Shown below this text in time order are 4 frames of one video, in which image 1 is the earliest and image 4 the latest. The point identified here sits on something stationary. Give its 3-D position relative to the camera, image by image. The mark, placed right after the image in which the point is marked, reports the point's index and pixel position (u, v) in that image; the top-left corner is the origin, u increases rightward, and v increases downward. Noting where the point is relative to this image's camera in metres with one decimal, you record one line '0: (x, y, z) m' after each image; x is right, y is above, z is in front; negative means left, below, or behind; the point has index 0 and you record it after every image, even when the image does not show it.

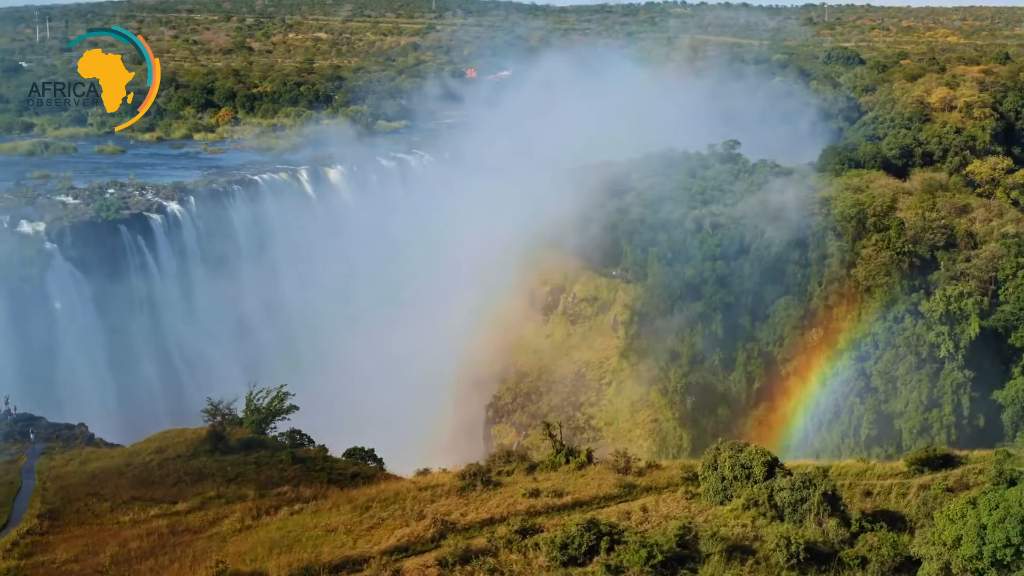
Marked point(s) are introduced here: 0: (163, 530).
0: (-3.8, -2.6, +10.3) m
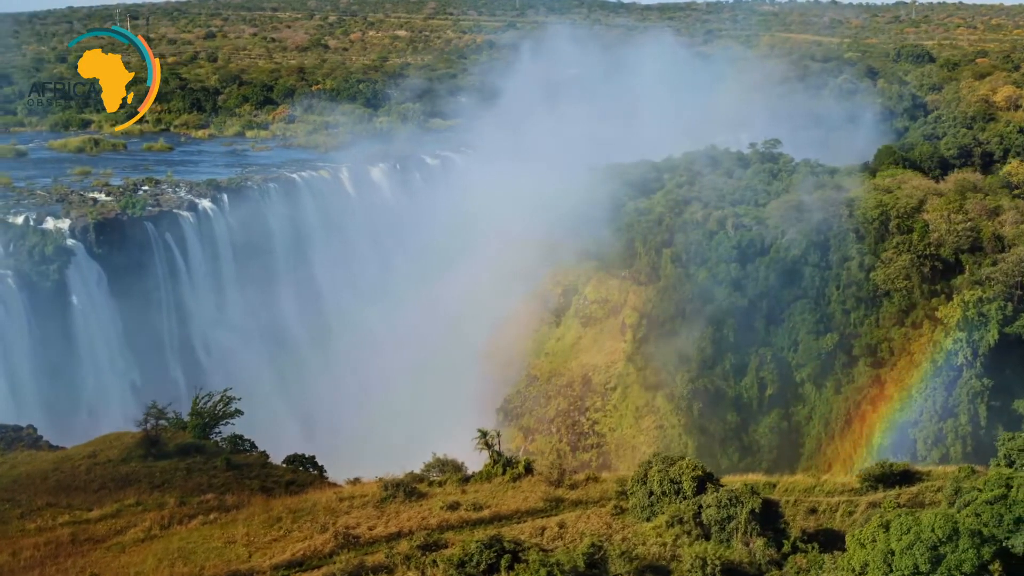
0: (-4.6, -2.6, +10.2) m
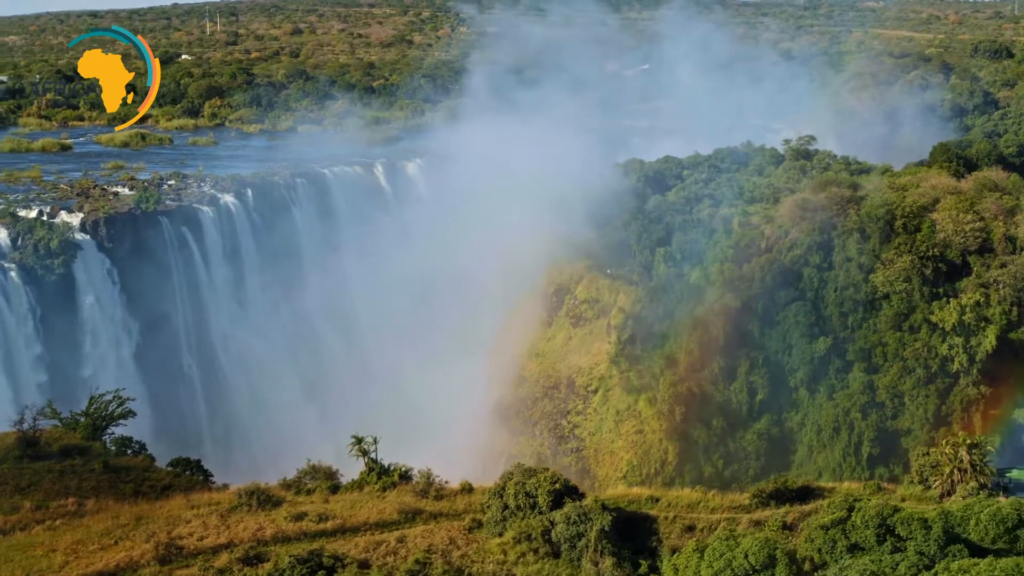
0: (-6.2, -2.6, +10.1) m
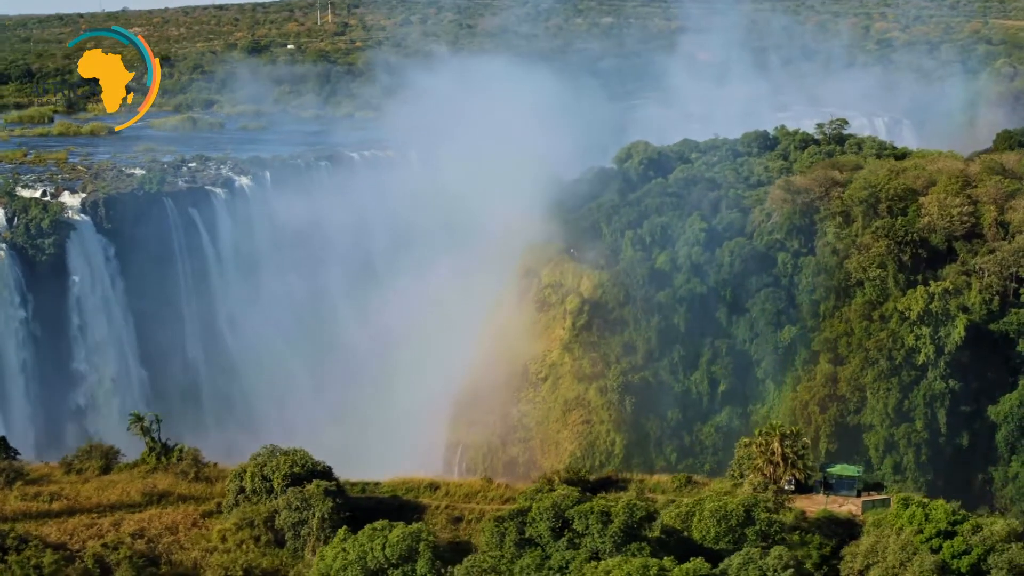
0: (-8.8, -2.3, +10.1) m
